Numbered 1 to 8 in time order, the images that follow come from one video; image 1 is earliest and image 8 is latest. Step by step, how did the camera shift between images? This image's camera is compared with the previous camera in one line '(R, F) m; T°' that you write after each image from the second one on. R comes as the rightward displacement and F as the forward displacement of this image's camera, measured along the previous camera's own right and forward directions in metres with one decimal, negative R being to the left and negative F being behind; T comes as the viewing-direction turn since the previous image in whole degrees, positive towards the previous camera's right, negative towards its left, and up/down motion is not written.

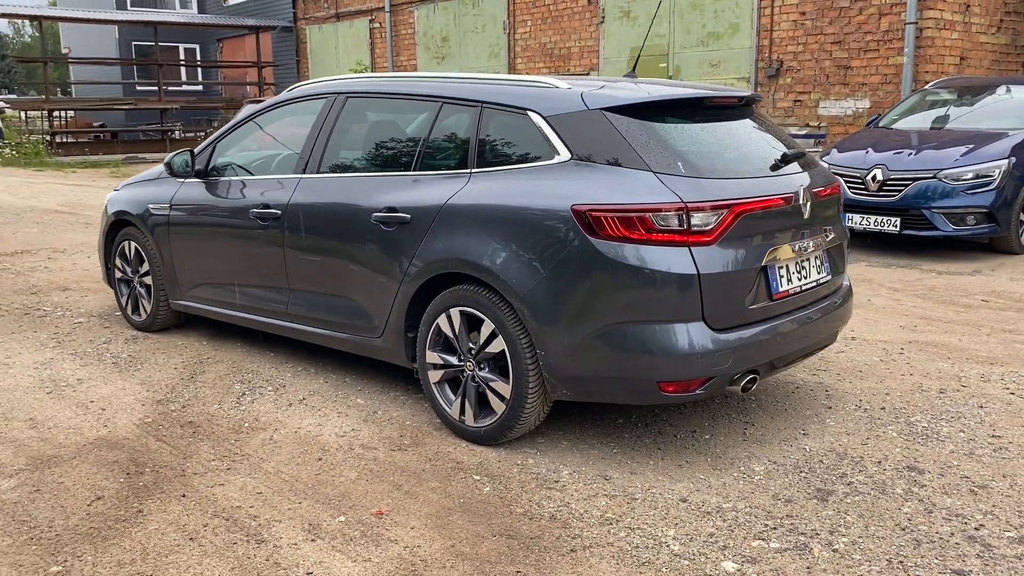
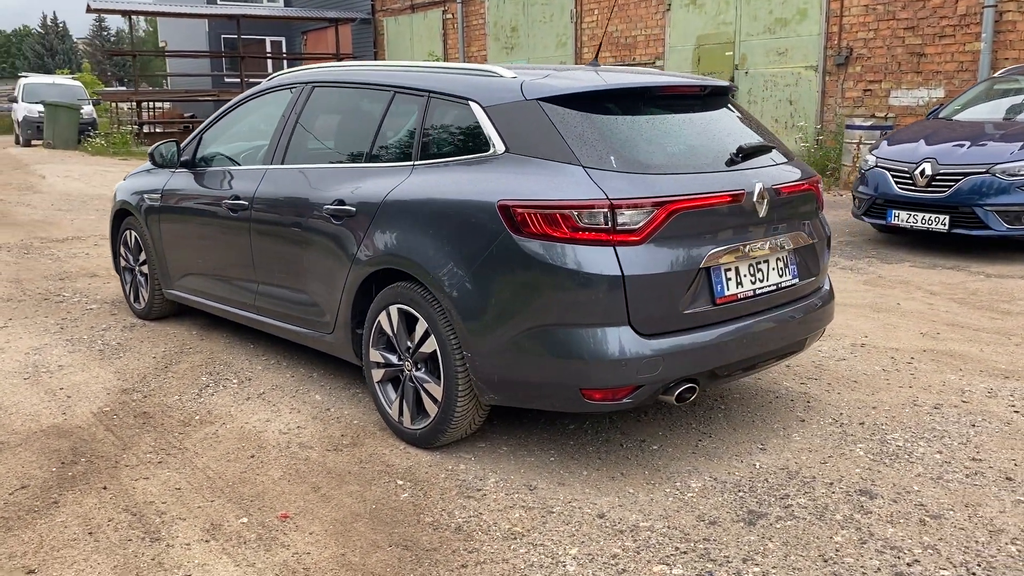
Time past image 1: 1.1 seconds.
(+0.6, +0.2) m; -6°
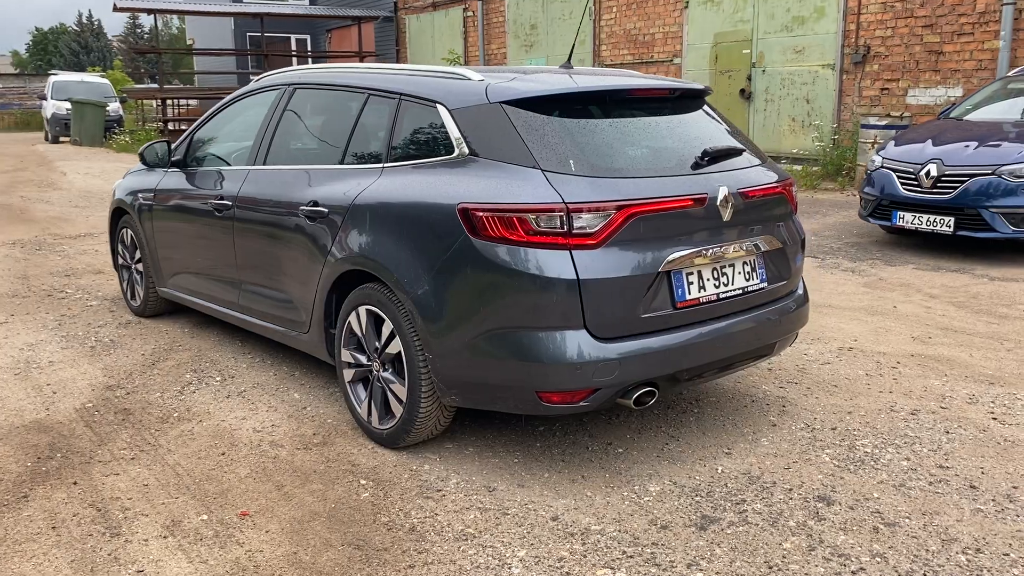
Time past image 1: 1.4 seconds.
(+0.2, 0.0) m; -2°
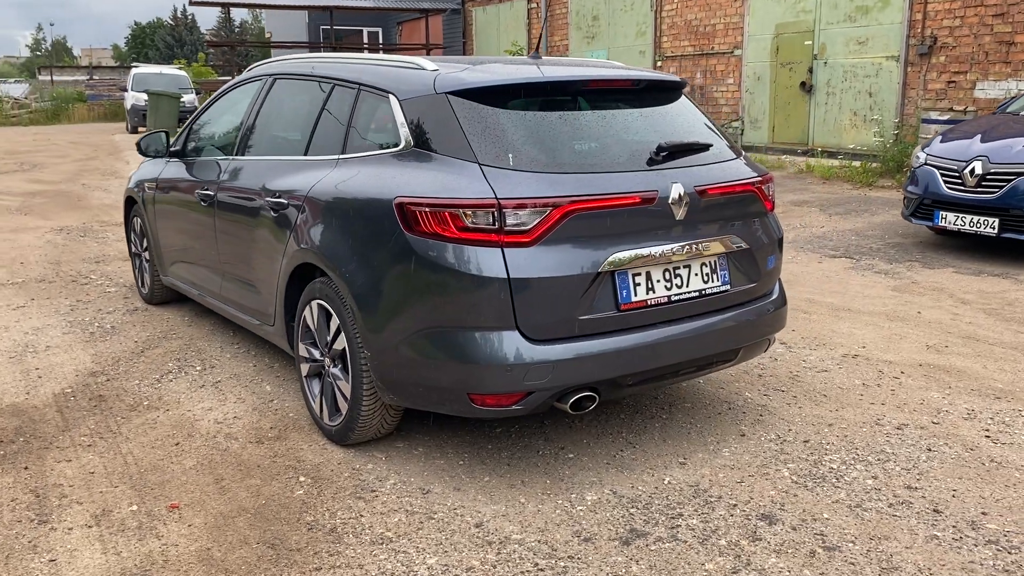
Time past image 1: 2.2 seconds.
(+0.5, +0.1) m; -5°
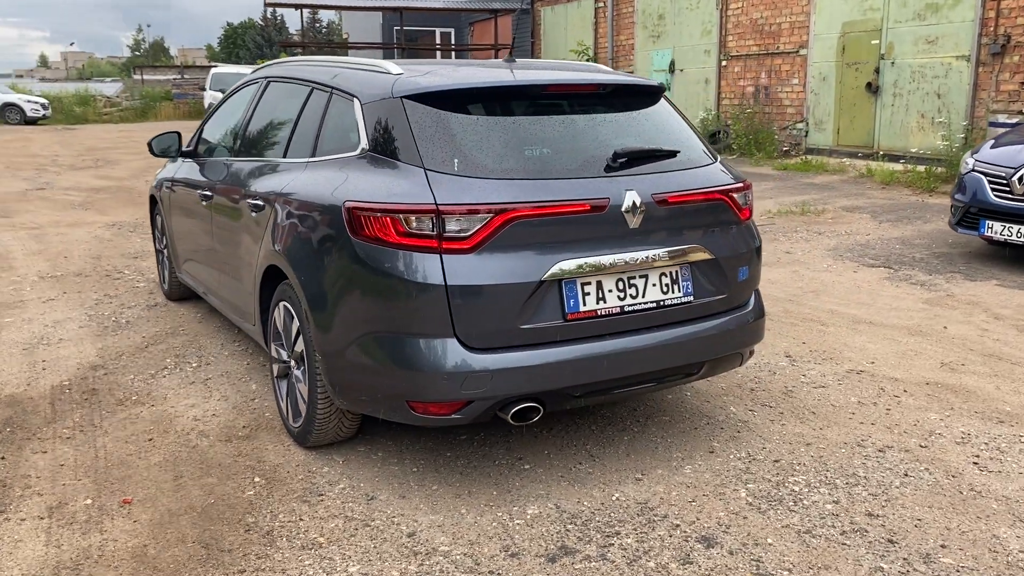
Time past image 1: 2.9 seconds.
(+0.4, +0.1) m; -5°
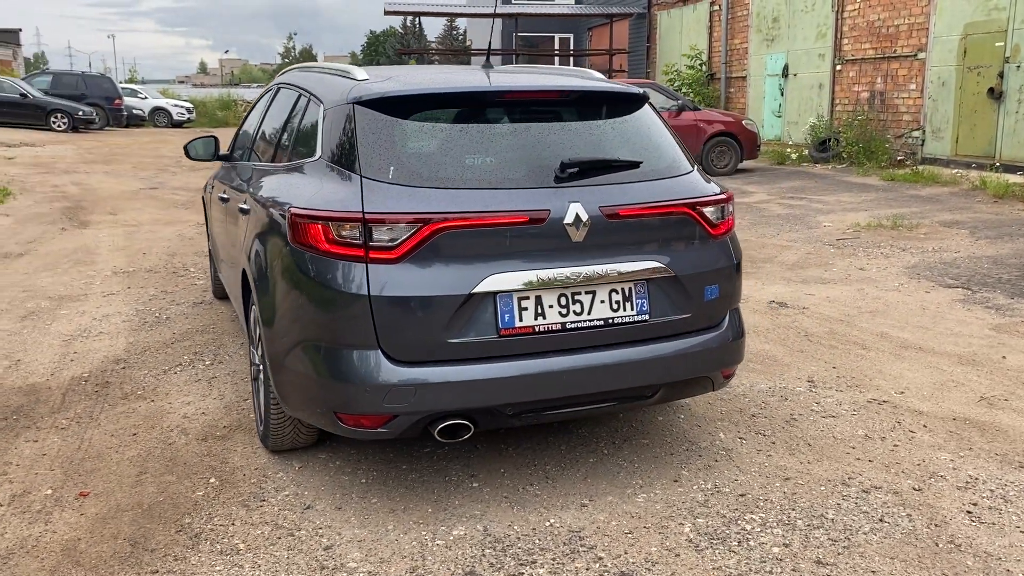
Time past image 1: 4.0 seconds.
(+0.6, +0.1) m; -8°
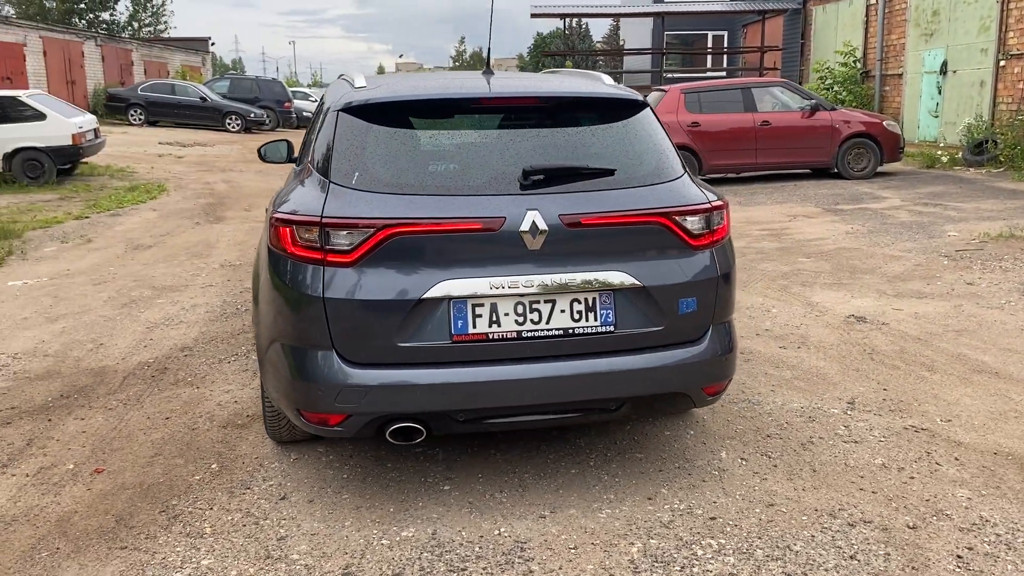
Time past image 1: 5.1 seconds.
(+0.7, +0.1) m; -10°
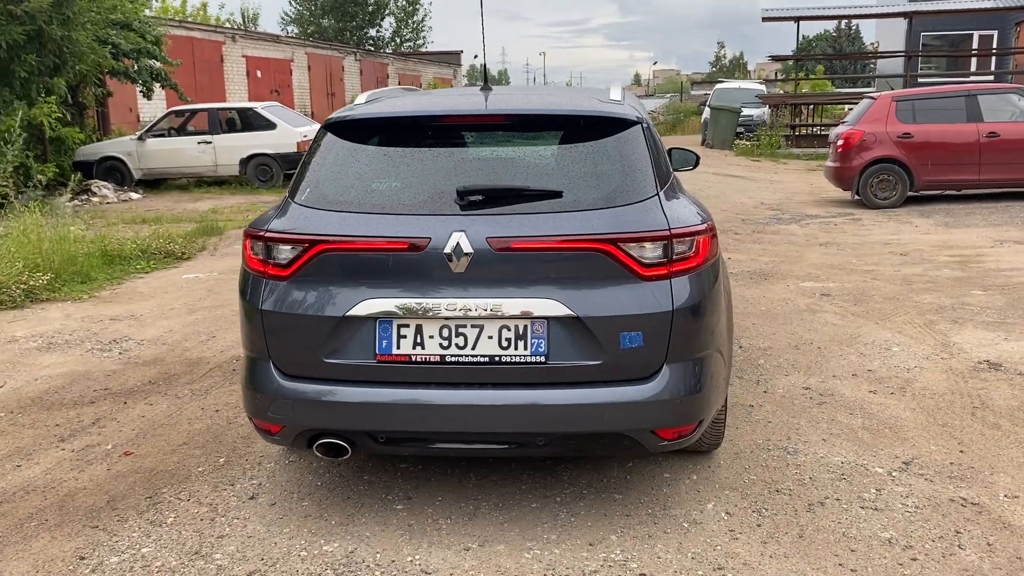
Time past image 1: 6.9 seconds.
(+1.0, +0.2) m; -16°
